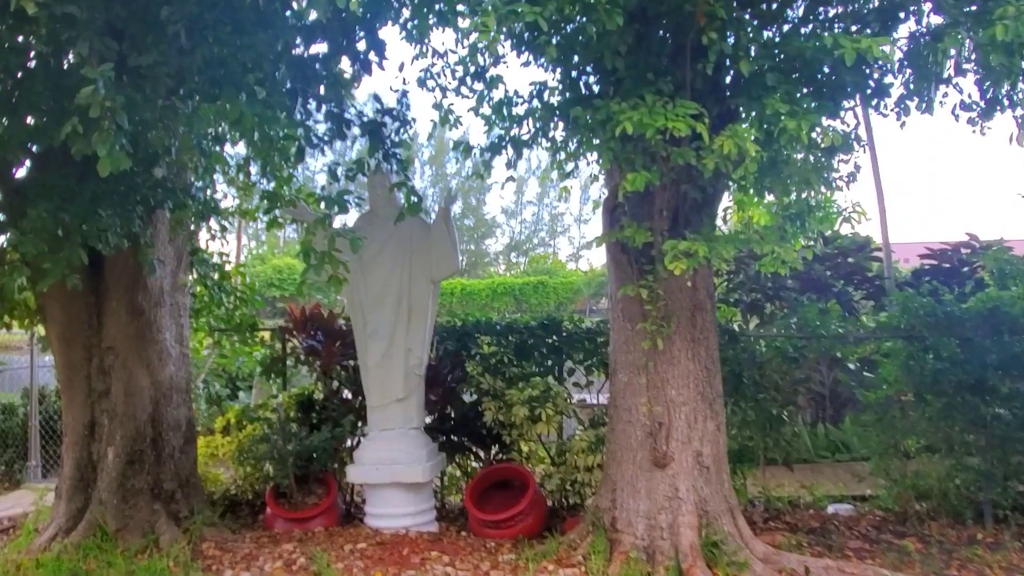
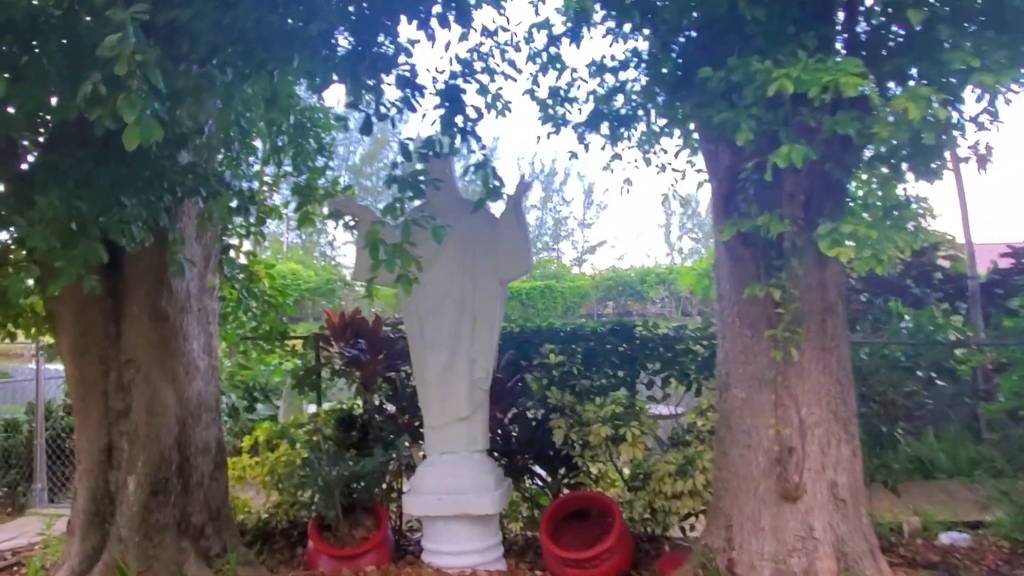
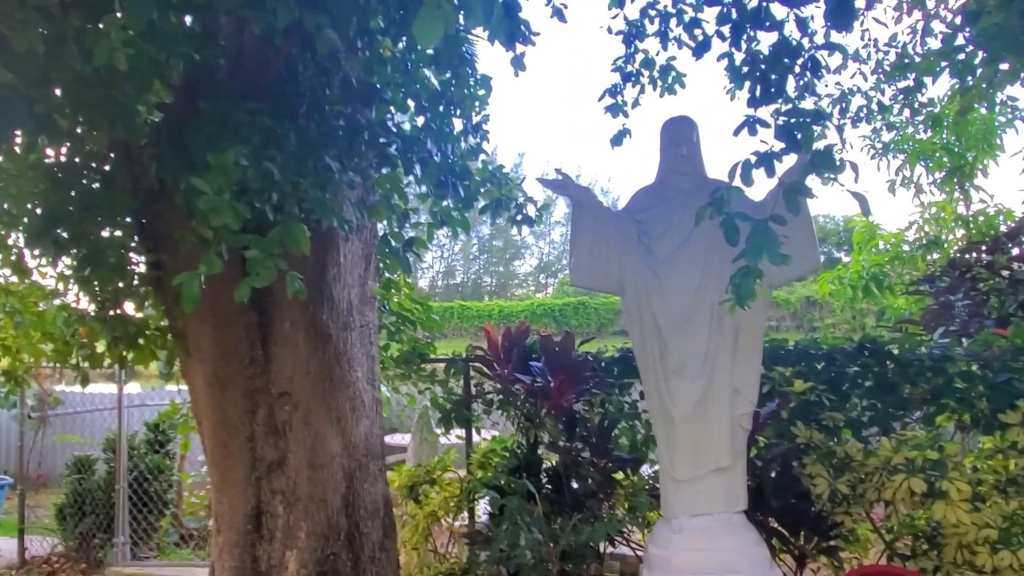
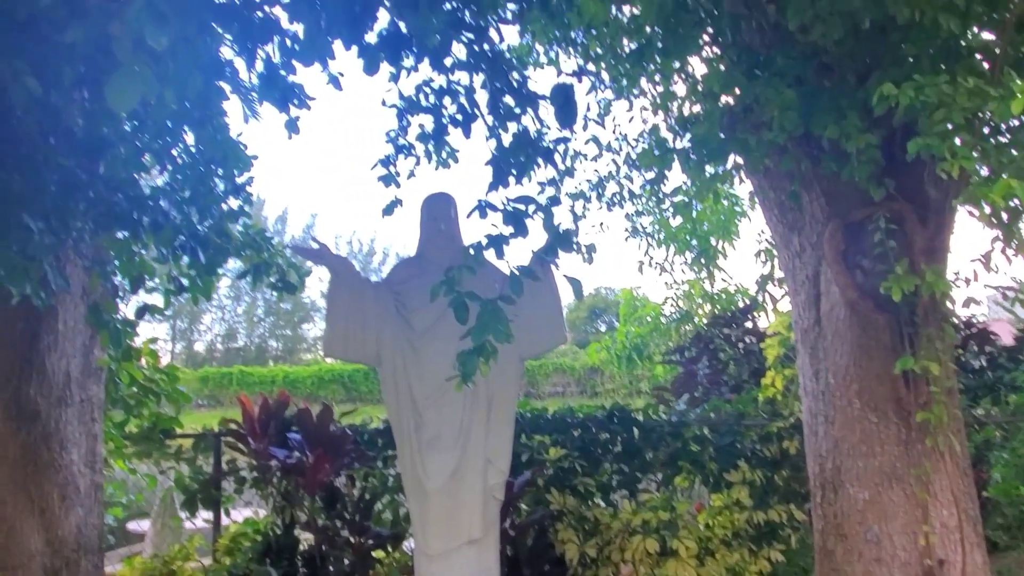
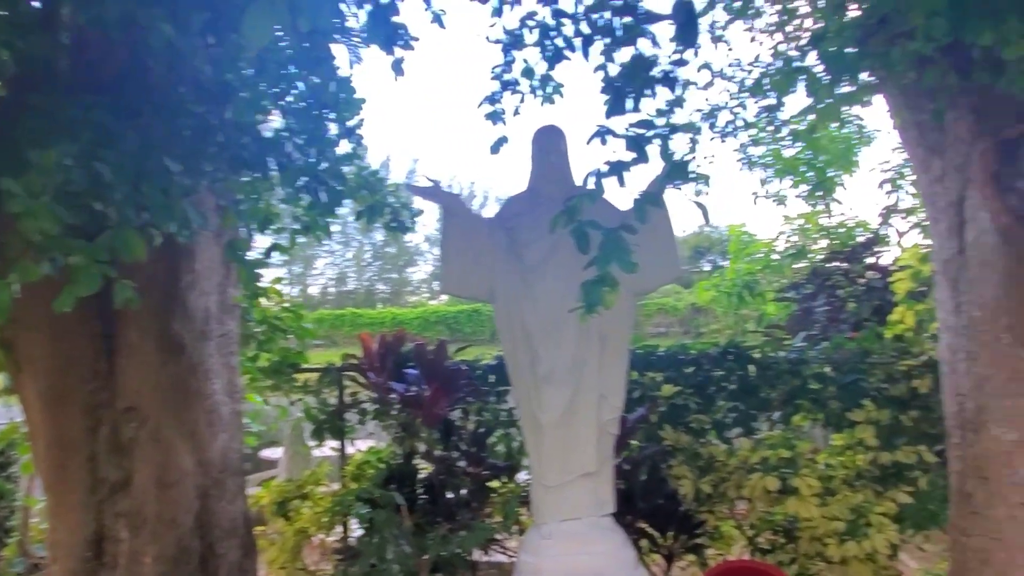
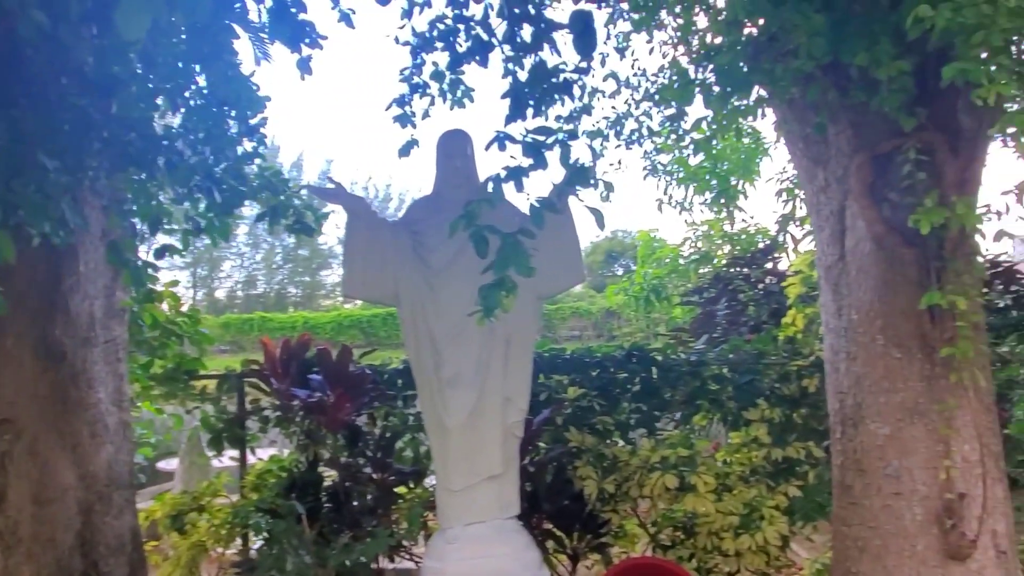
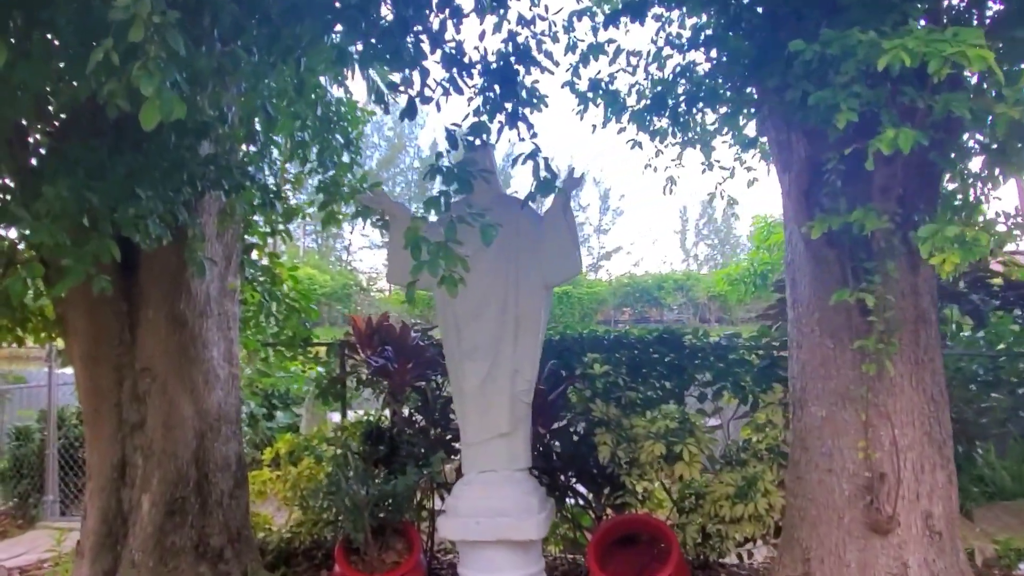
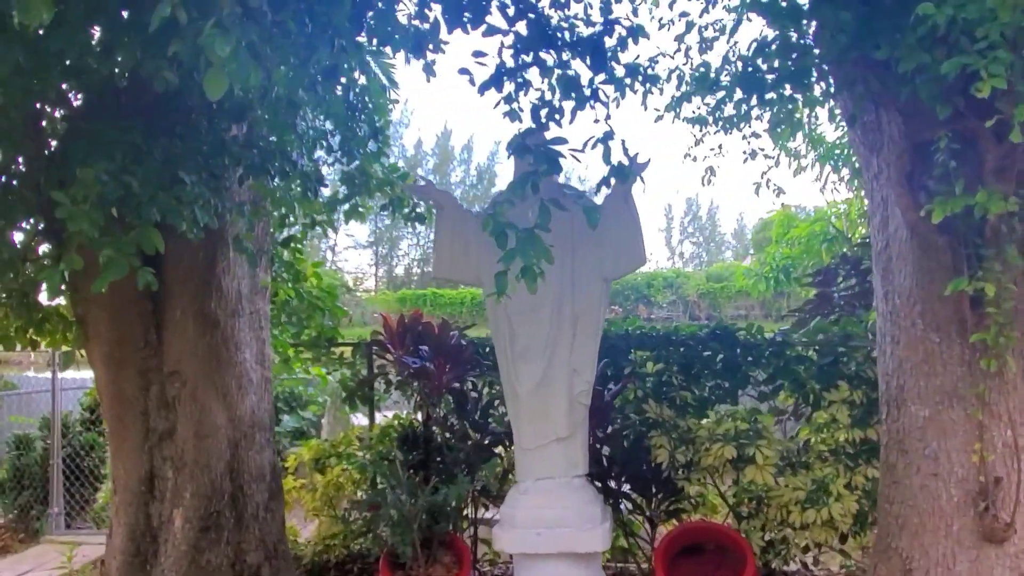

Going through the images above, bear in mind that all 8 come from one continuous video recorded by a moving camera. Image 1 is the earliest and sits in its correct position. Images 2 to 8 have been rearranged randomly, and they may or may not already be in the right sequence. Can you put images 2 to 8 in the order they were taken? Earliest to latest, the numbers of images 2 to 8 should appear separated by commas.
2, 7, 8, 3, 5, 6, 4
